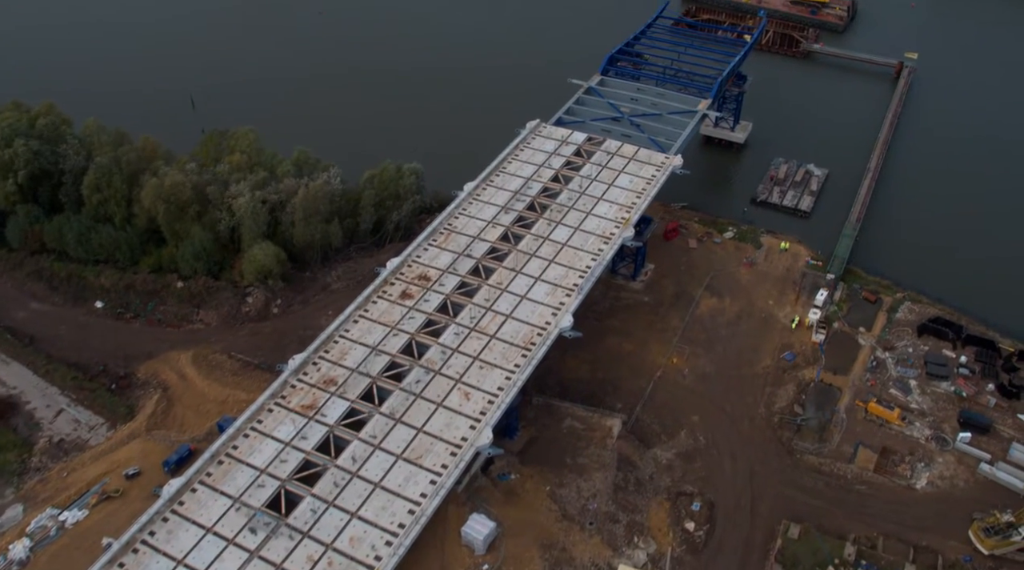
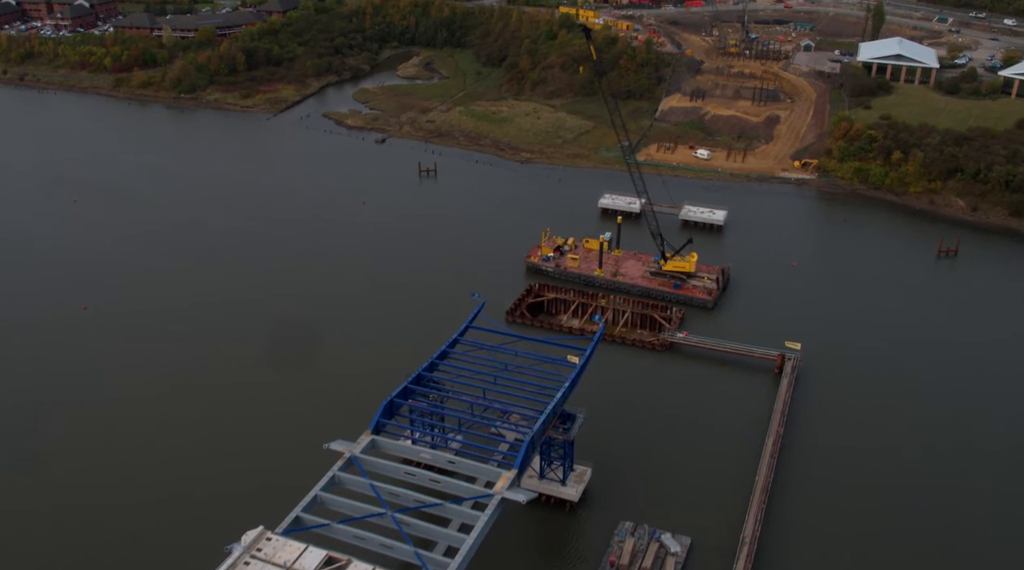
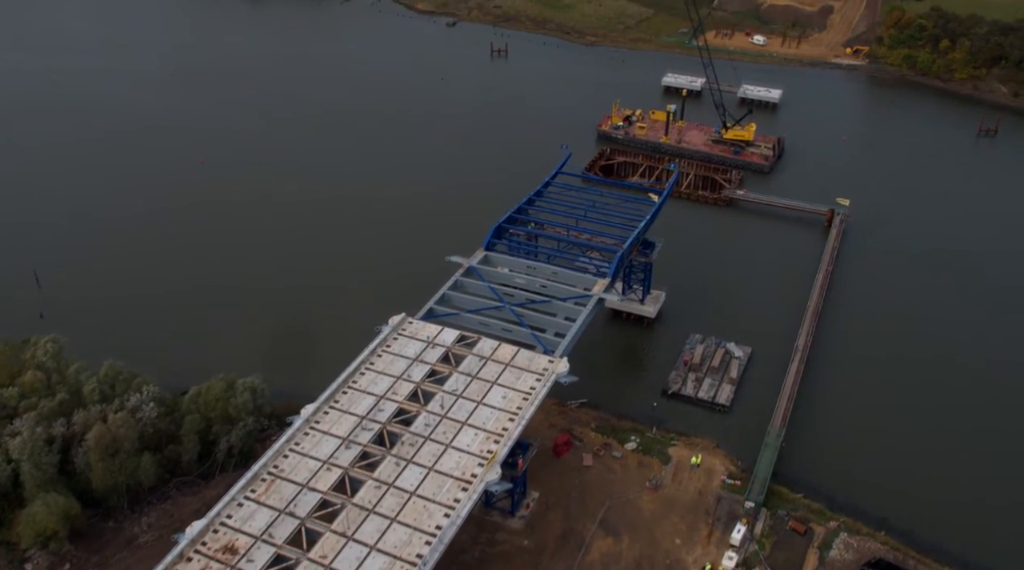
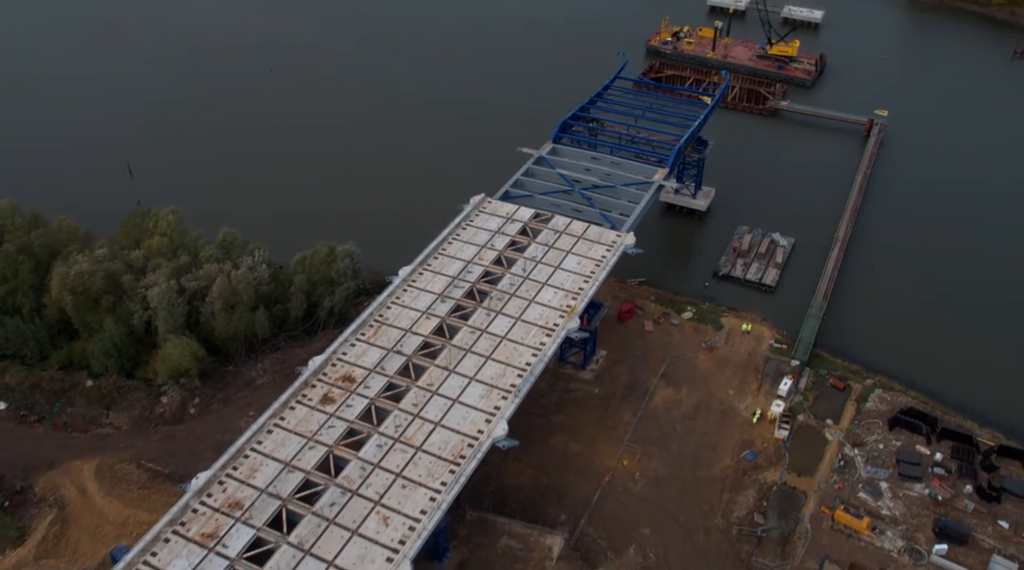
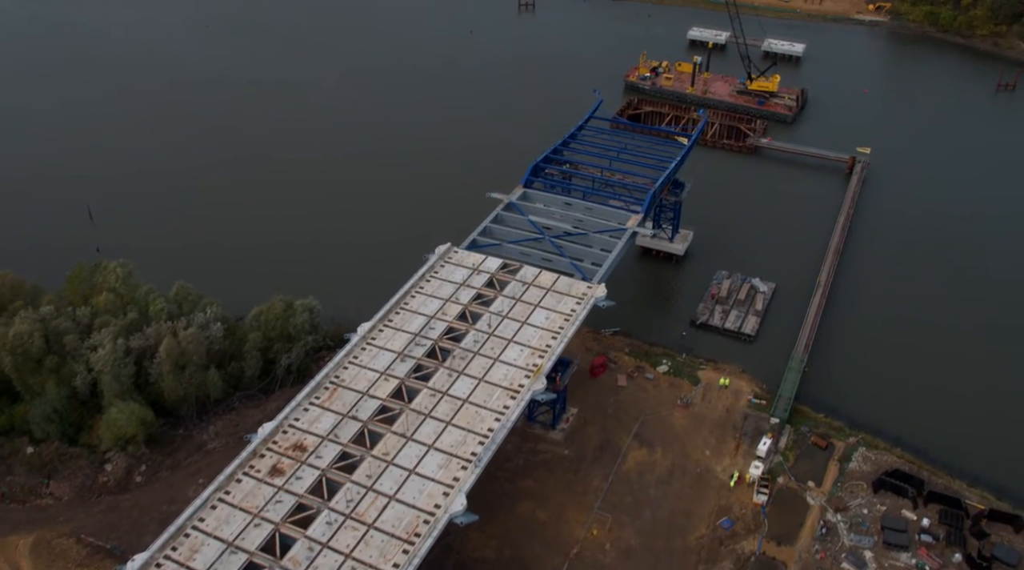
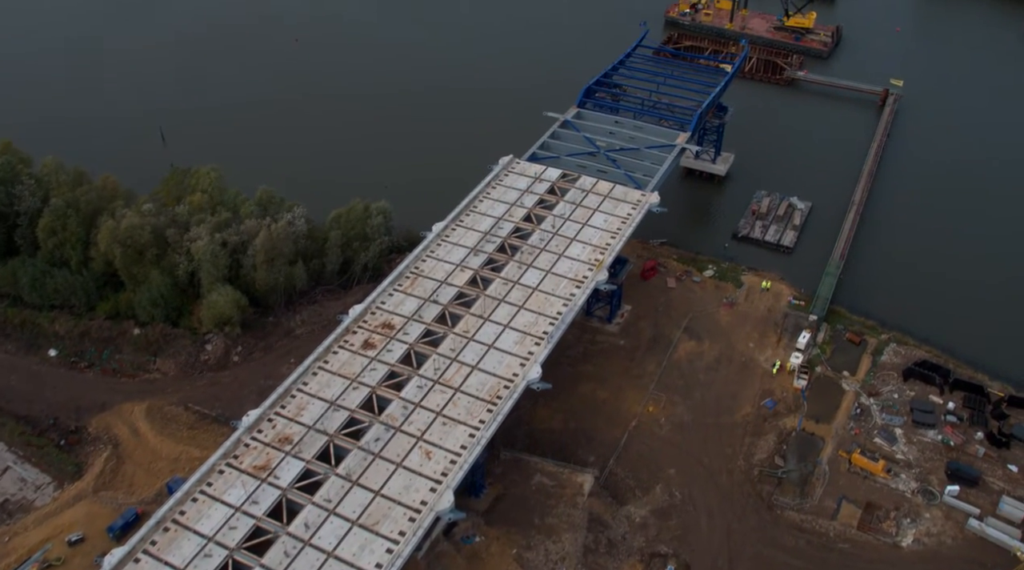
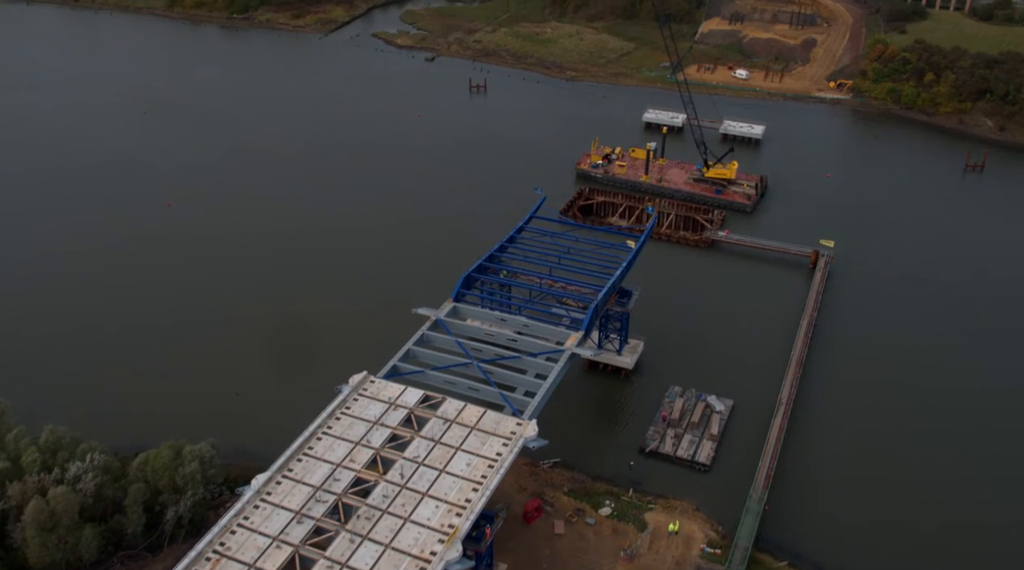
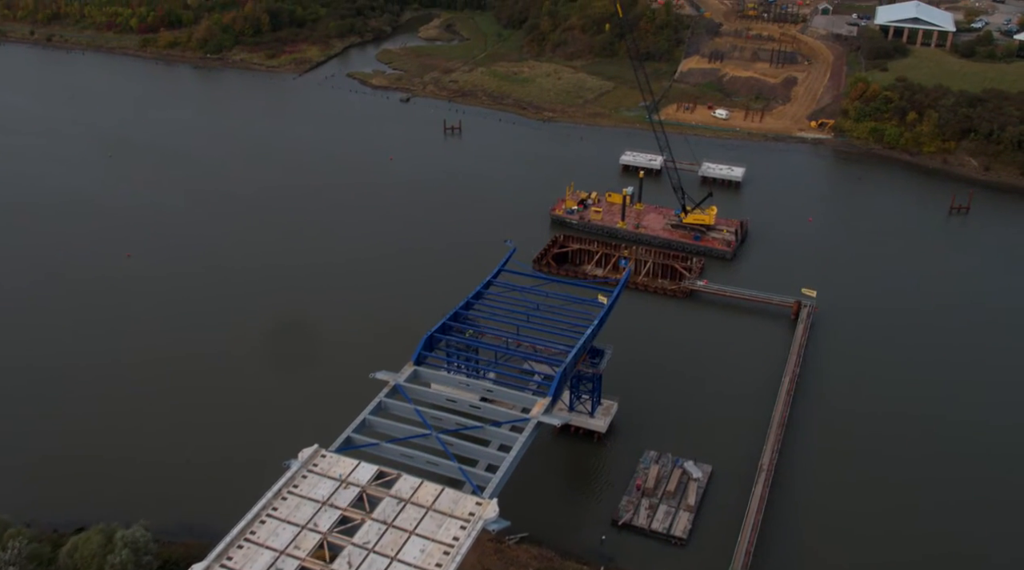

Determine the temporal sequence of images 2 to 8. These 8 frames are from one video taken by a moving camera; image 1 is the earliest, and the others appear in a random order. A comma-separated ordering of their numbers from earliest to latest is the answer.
6, 4, 5, 3, 7, 8, 2
